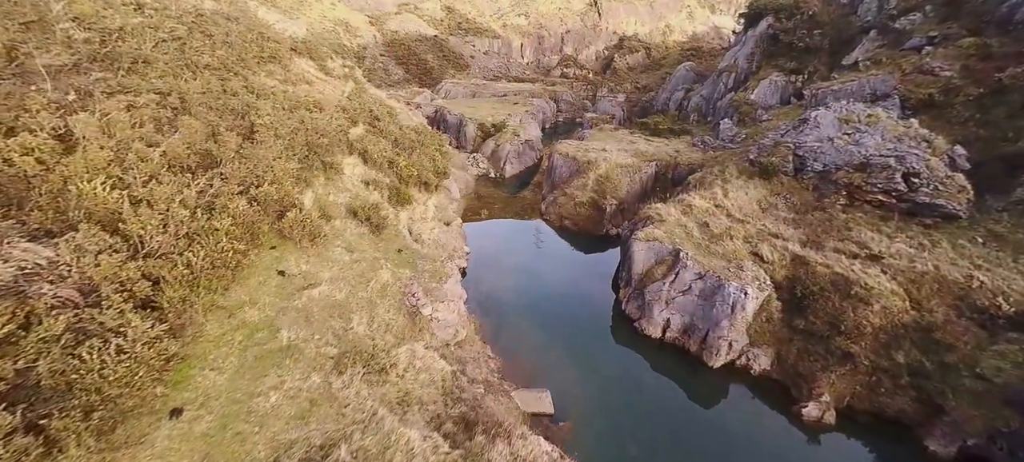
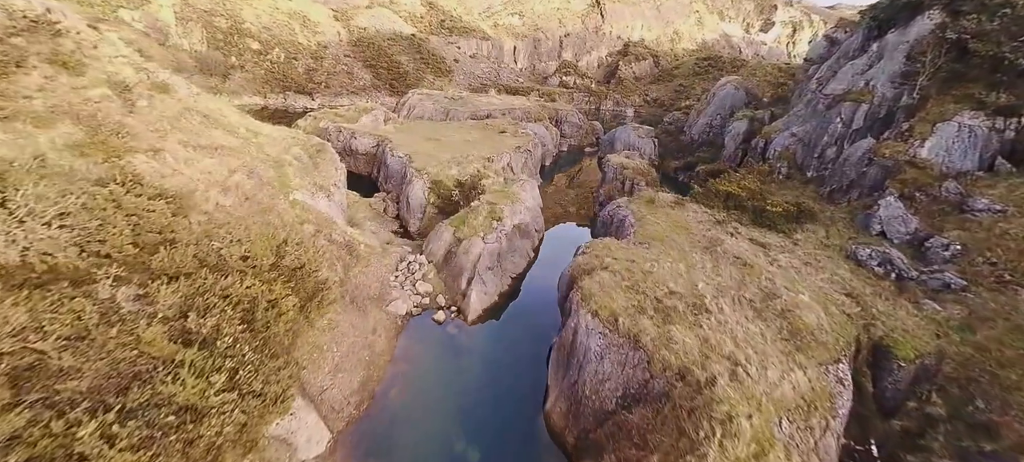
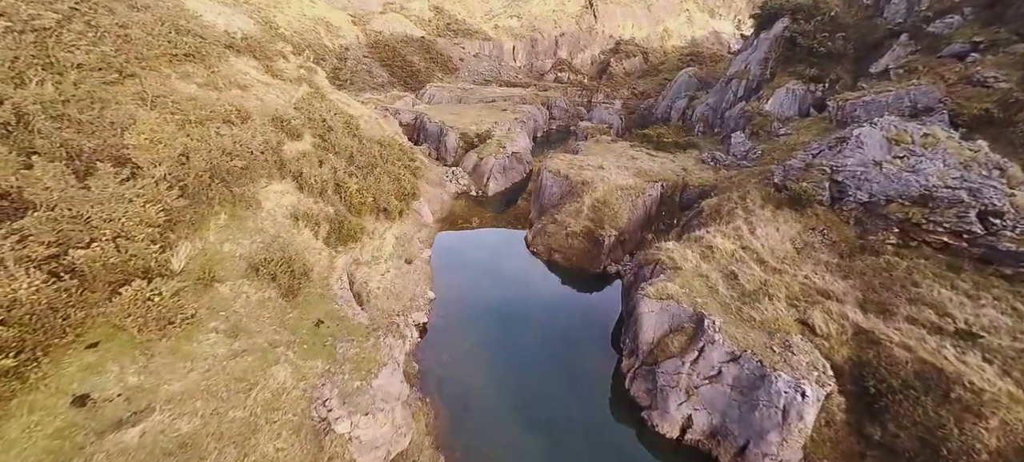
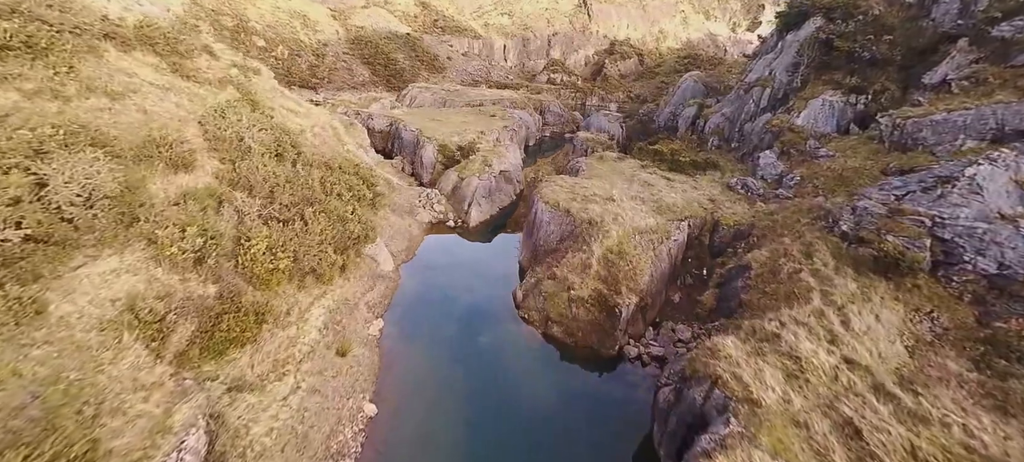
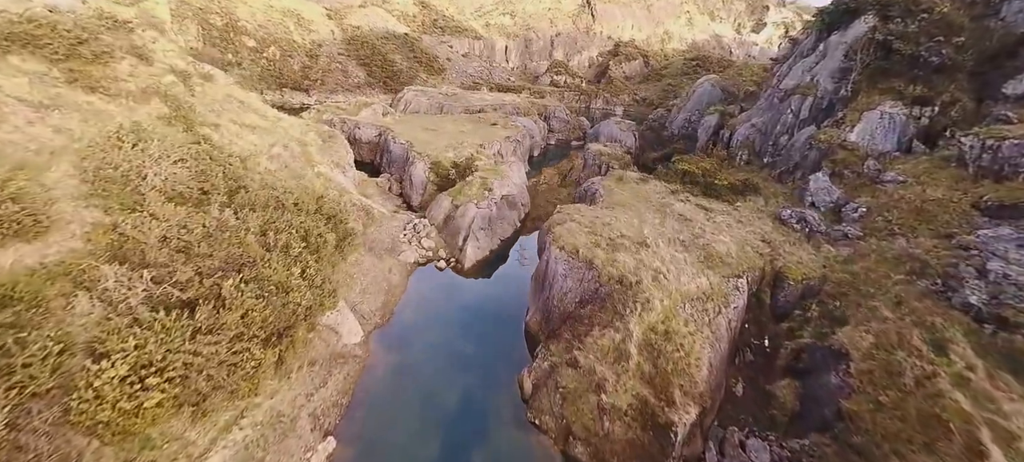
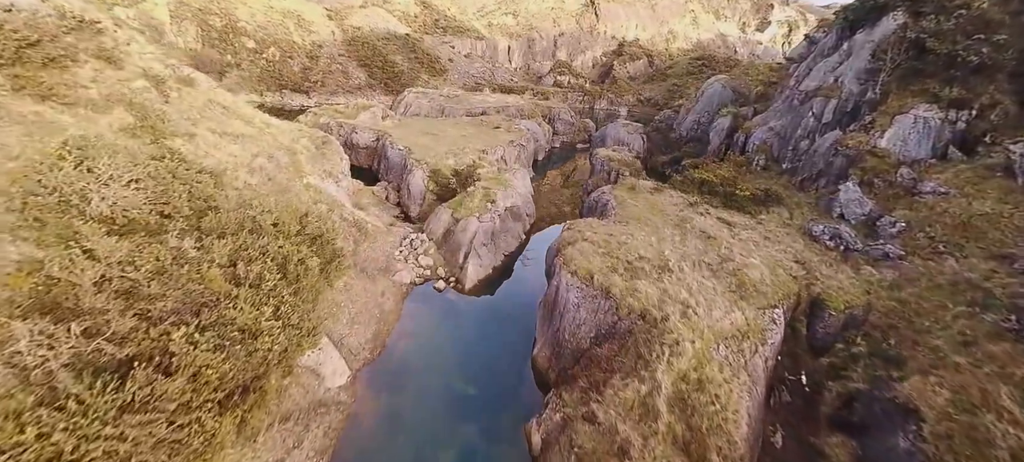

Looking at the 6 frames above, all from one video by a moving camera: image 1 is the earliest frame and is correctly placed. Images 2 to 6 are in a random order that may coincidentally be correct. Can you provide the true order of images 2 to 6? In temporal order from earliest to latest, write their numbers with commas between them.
3, 4, 5, 6, 2
